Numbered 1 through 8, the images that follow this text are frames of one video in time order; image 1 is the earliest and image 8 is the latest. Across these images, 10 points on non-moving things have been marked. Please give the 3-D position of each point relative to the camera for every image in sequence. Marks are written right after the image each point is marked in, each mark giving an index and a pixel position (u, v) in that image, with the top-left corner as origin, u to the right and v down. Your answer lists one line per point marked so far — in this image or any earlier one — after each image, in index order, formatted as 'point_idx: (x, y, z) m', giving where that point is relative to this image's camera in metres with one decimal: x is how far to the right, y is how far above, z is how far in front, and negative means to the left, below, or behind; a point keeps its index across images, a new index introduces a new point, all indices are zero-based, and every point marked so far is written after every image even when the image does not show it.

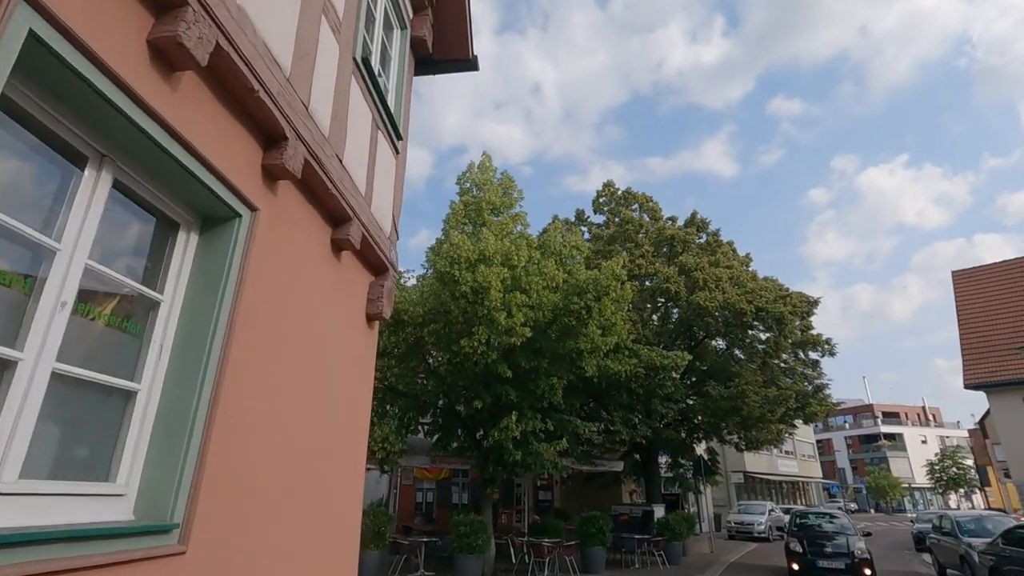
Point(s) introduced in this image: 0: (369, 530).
0: (-3.2, -5.4, +11.9) m
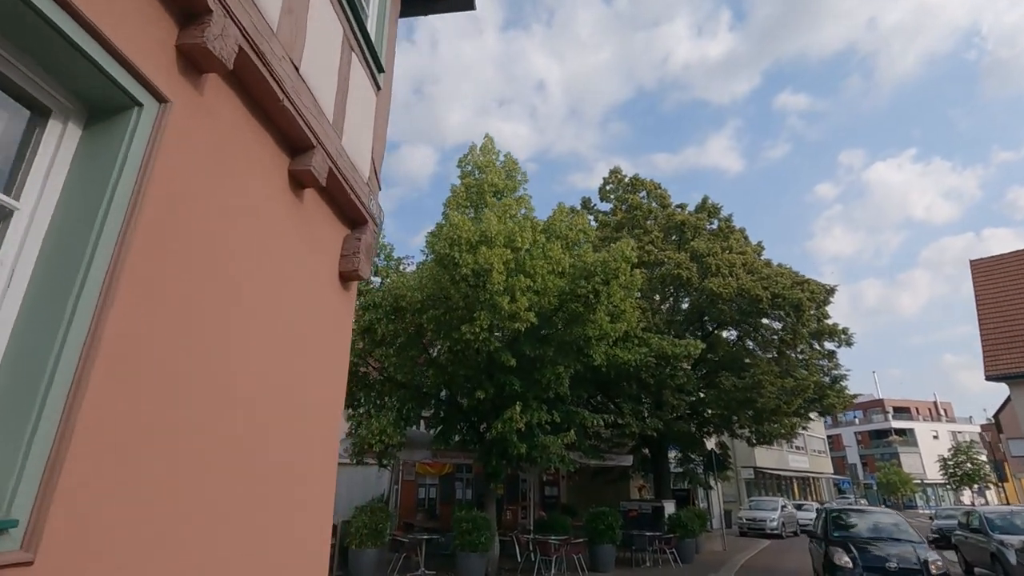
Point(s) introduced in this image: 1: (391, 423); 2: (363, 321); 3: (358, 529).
0: (-3.1, -5.0, +11.3) m
1: (-2.8, -3.0, +12.3) m
2: (-3.7, -0.8, +13.2) m
3: (-3.3, -5.1, +11.3) m
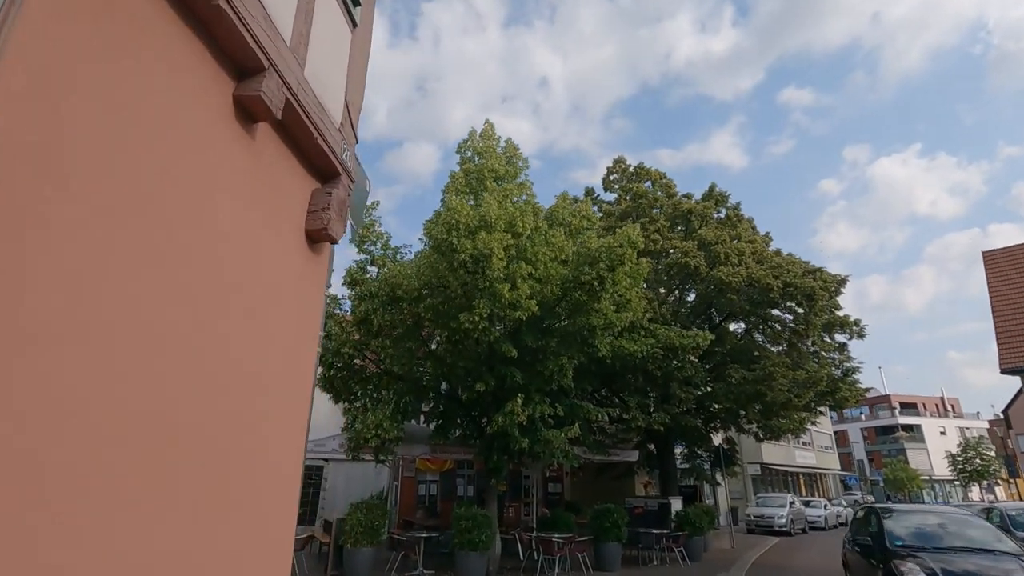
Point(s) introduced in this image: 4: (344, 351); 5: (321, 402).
0: (-3.0, -4.8, +10.8) m
1: (-2.7, -2.8, +11.8) m
2: (-3.6, -0.6, +12.7) m
3: (-3.2, -4.9, +10.9) m
4: (-4.0, -1.5, +12.7) m
5: (-6.1, -3.8, +17.6) m
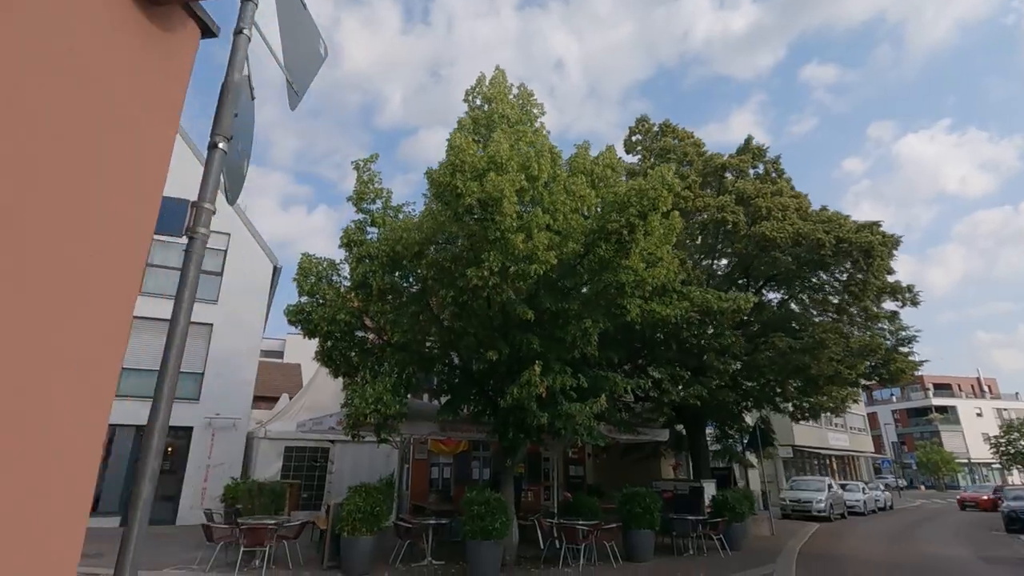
0: (-2.7, -4.0, +9.6) m
1: (-2.4, -1.9, +10.5) m
2: (-3.3, +0.3, +11.4) m
3: (-2.9, -4.0, +9.6) m
4: (-3.6, -0.7, +11.4) m
5: (-5.6, -2.9, +16.4) m
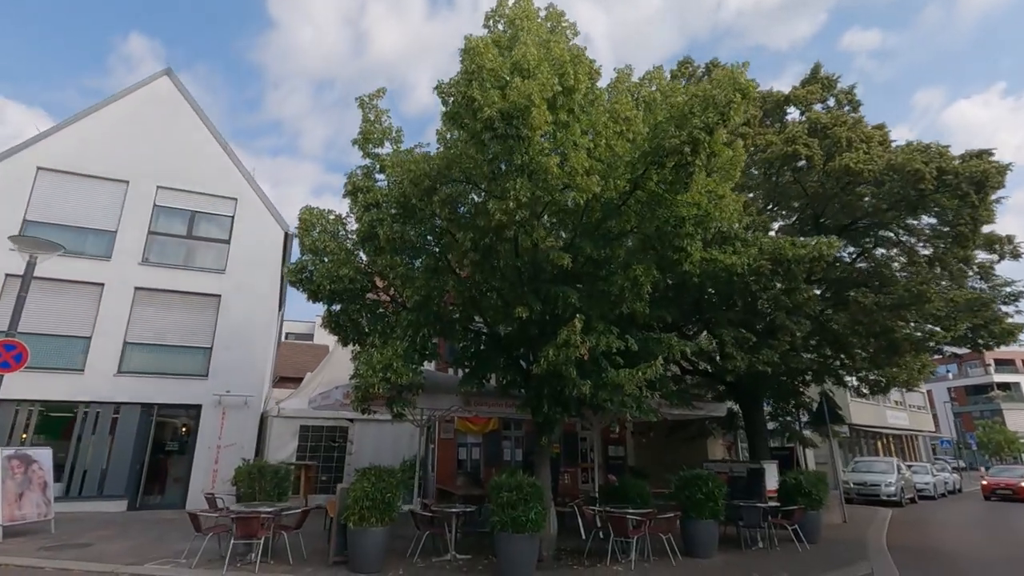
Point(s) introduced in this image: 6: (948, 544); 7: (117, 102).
0: (-2.1, -3.2, +8.1) m
1: (-1.8, -1.1, +8.9) m
2: (-2.7, +1.2, +9.8) m
3: (-2.3, -3.2, +8.1) m
4: (-3.0, +0.2, +9.9) m
5: (-4.7, -1.9, +15.0) m
6: (+9.9, -5.8, +12.2) m
7: (-11.8, +5.6, +16.1) m
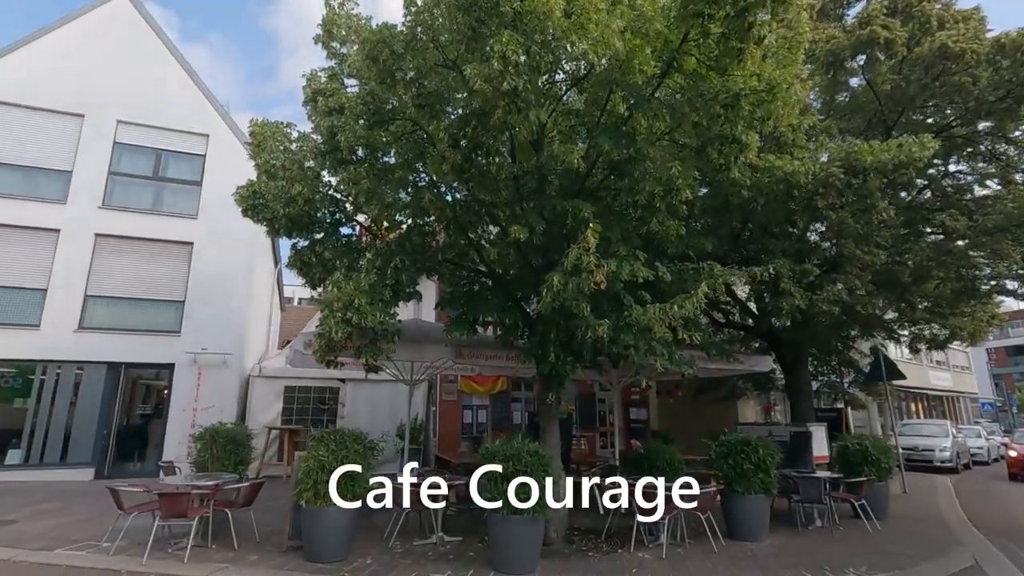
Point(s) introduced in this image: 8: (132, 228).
0: (-2.2, -2.2, +6.4) m
1: (-1.9, 0.0, +7.1) m
2: (-2.8, +2.3, +7.9) m
3: (-2.4, -2.2, +6.4) m
4: (-3.1, +1.3, +8.0) m
5: (-4.5, -0.5, +13.3) m
6: (+10.0, -4.4, +10.2) m
7: (-11.7, +6.9, +14.2) m
8: (-9.7, +1.5, +13.8) m
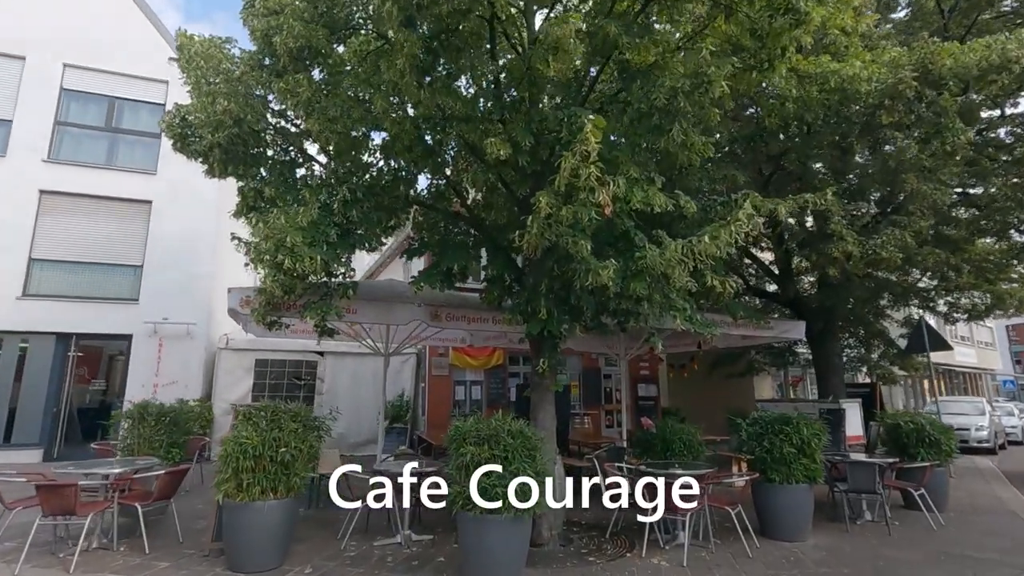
0: (-2.4, -1.5, +5.0) m
1: (-2.1, +0.6, +5.6) m
2: (-3.0, +2.9, +6.3) m
3: (-2.6, -1.6, +5.1) m
4: (-3.3, +2.0, +6.5) m
5: (-4.6, +0.4, +11.9) m
6: (+9.9, -3.6, +8.7) m
7: (-11.8, +7.8, +12.6) m
8: (-9.9, +2.4, +12.3) m
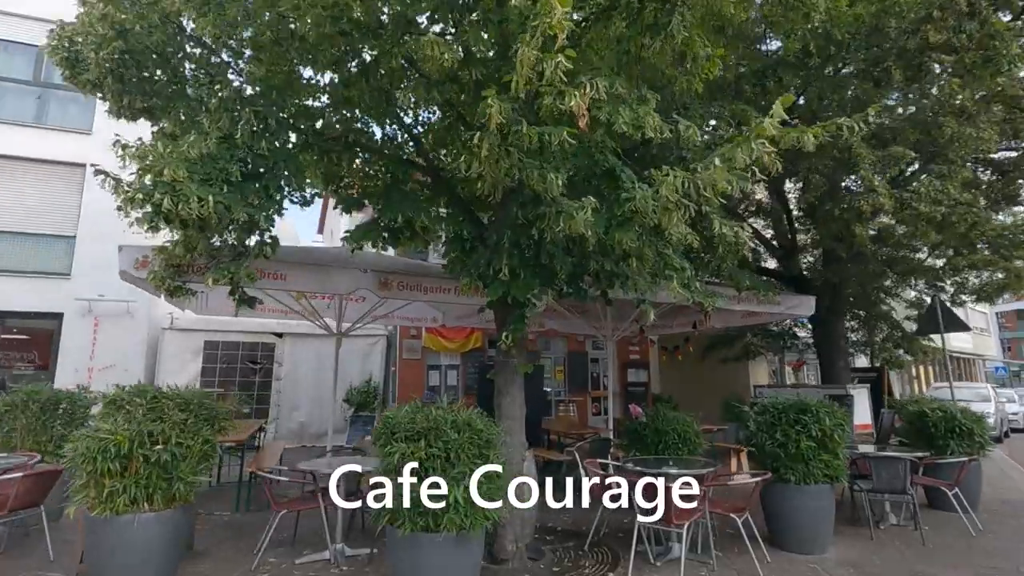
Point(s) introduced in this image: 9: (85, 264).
0: (-2.8, -1.2, +3.8) m
1: (-2.4, +1.0, +4.4) m
2: (-3.3, +3.3, +5.0) m
3: (-2.9, -1.2, +3.9) m
4: (-3.6, +2.4, +5.2) m
5: (-5.1, +0.9, +10.6) m
6: (+9.5, -3.2, +7.8) m
7: (-12.3, +8.3, +11.0) m
8: (-10.3, +2.9, +10.9) m
9: (-8.7, +0.5, +11.0) m
